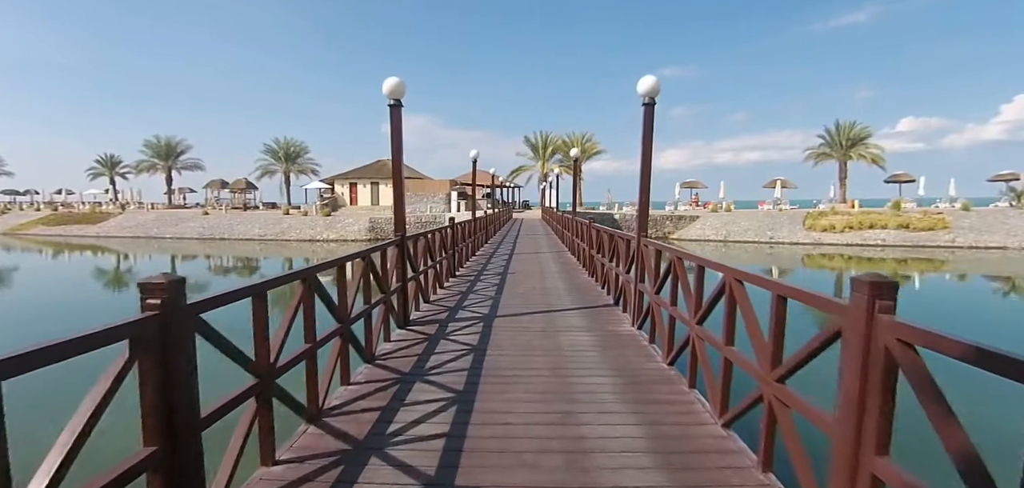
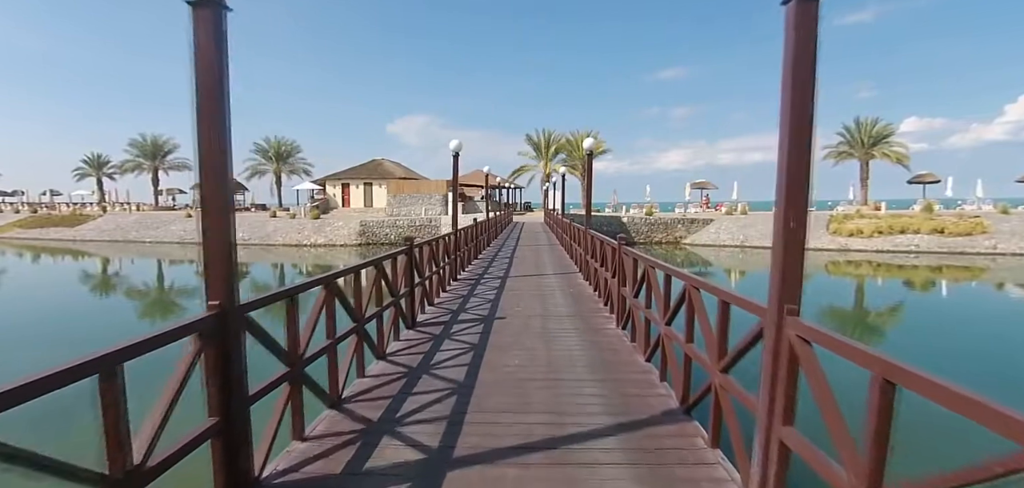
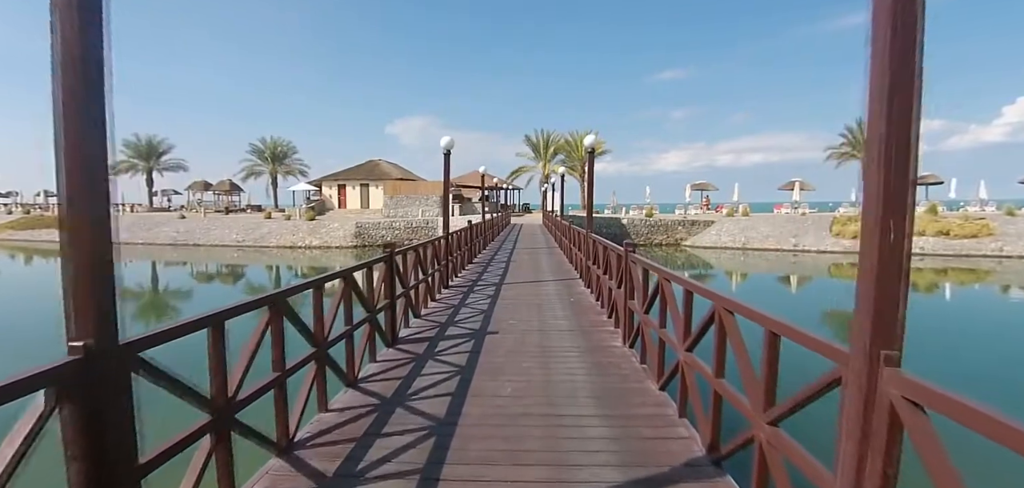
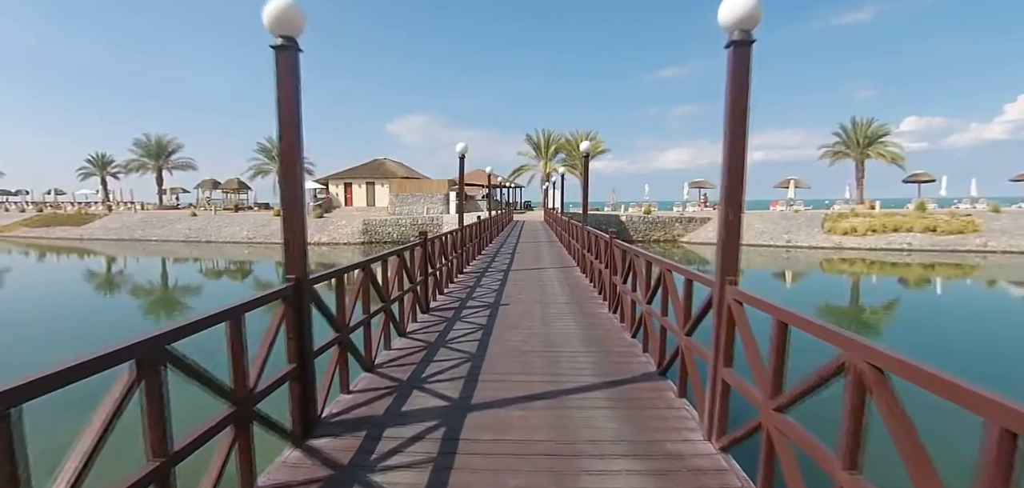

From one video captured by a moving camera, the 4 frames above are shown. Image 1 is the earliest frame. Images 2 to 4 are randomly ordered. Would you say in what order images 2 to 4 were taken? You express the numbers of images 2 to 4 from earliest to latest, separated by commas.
4, 2, 3
